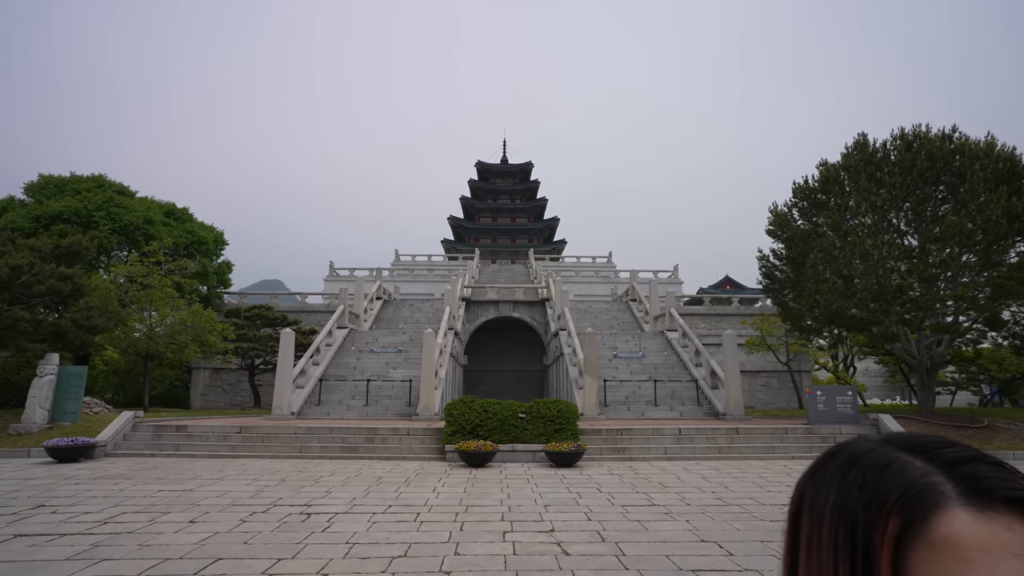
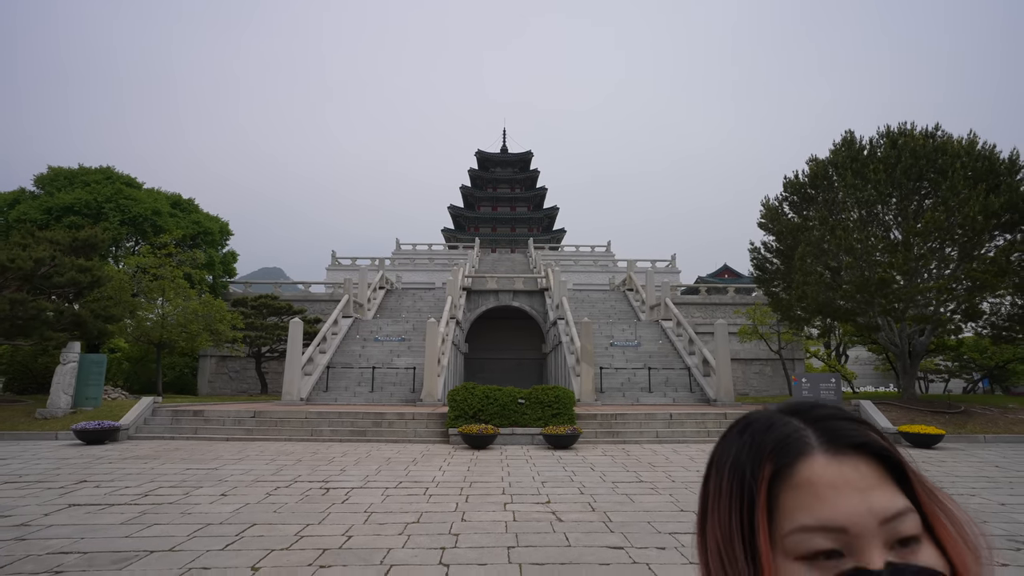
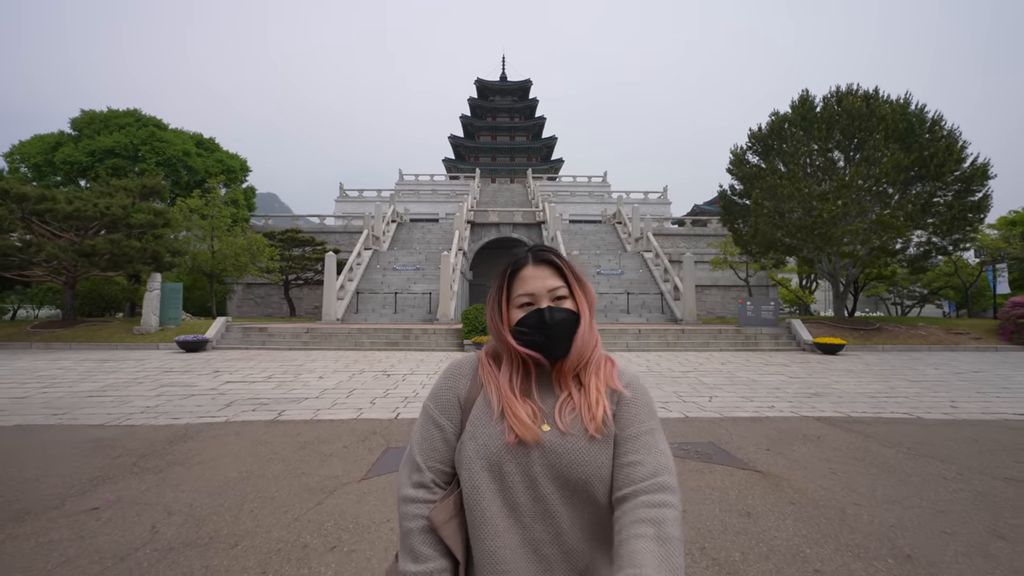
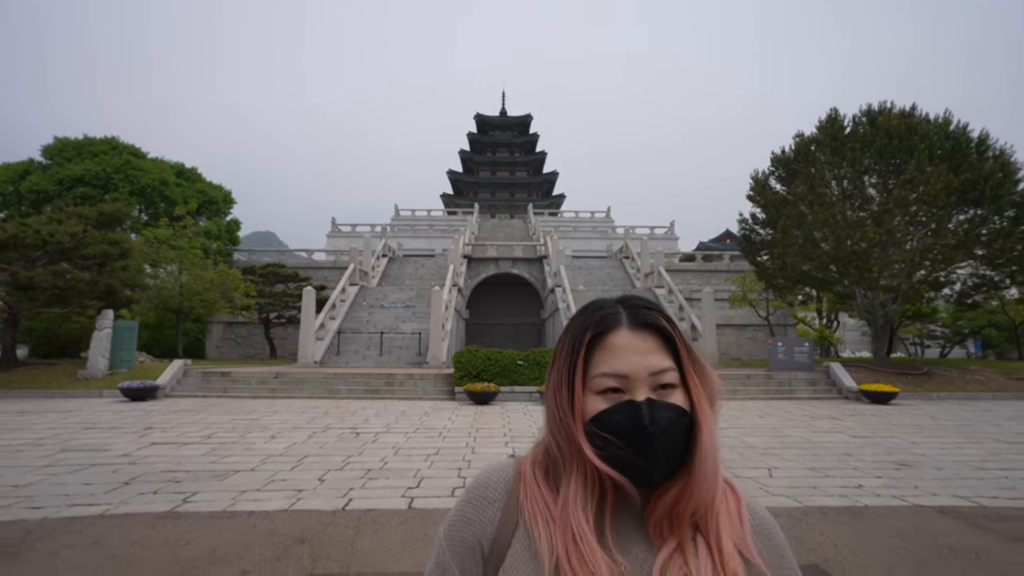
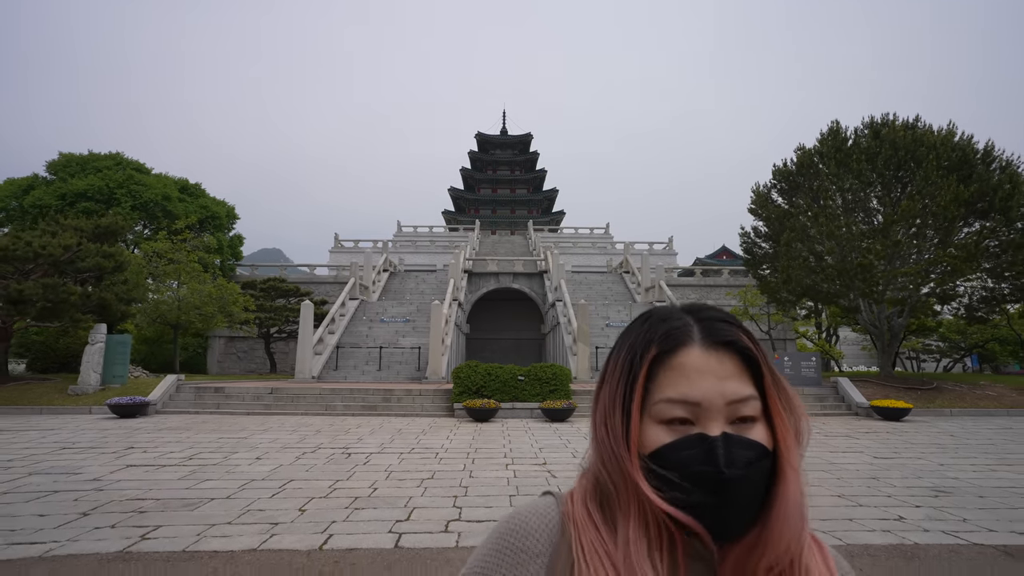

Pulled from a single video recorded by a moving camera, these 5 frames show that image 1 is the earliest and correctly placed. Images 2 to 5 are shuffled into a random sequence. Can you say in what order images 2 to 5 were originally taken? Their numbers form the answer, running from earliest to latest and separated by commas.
2, 5, 4, 3
